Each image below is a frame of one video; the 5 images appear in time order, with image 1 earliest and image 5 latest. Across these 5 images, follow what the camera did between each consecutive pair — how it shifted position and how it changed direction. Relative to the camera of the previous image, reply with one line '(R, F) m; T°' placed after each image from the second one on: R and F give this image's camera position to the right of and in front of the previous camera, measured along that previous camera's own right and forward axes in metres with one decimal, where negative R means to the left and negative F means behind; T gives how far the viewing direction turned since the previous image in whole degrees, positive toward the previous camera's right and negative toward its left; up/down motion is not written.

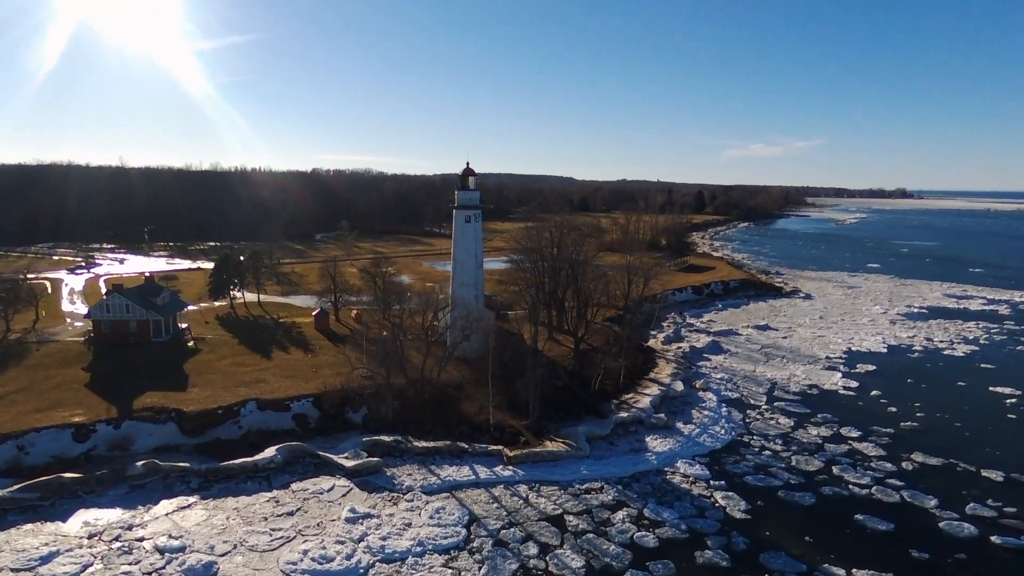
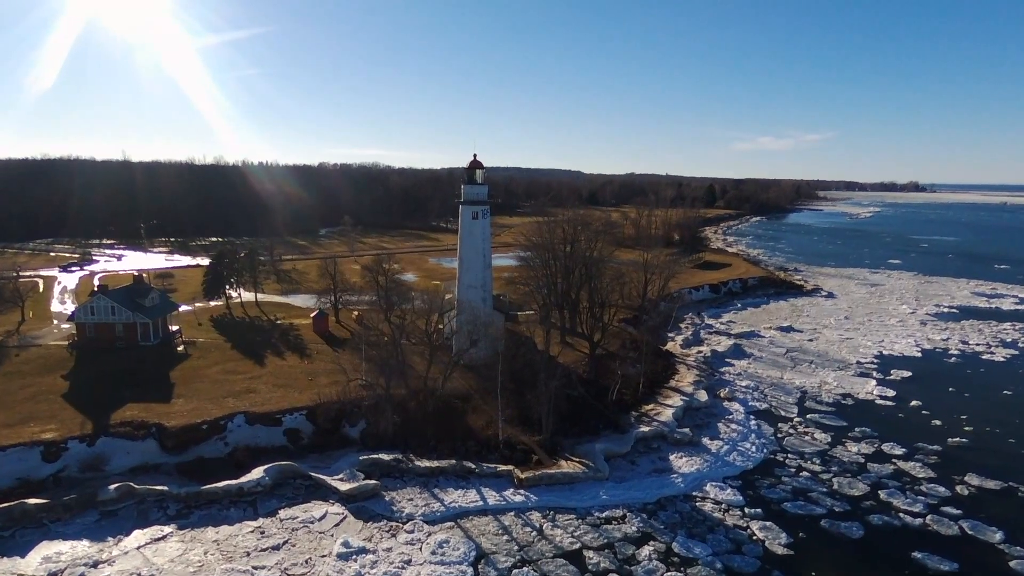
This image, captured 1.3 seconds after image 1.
(-0.1, +2.1) m; -1°
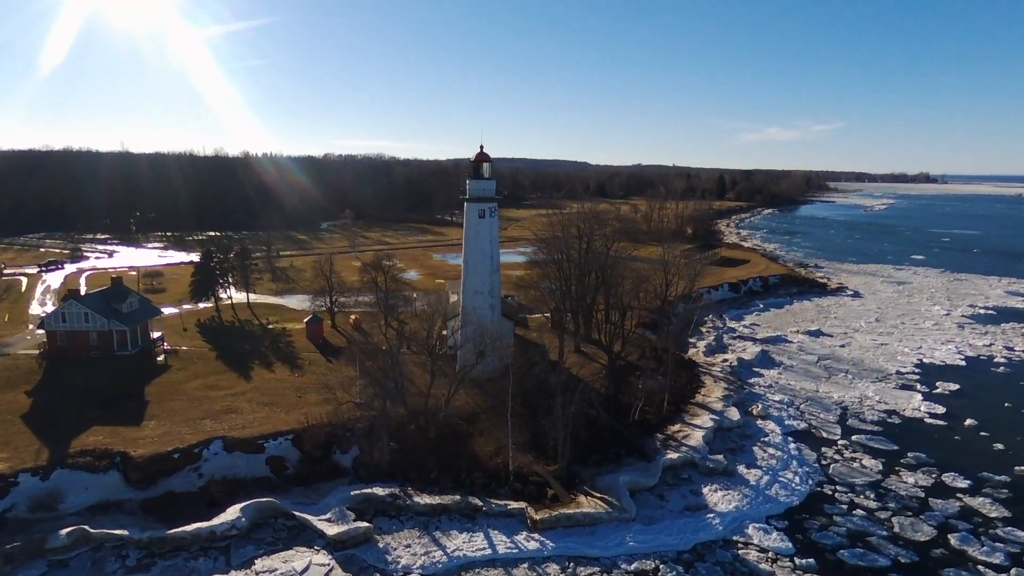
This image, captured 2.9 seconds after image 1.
(-0.2, +2.6) m; -1°
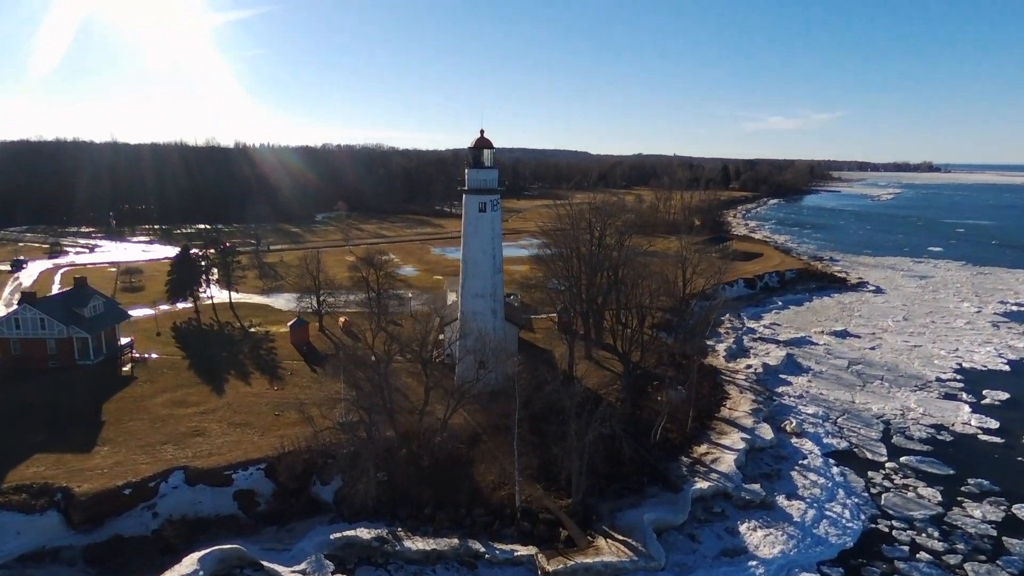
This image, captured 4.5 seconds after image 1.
(-0.2, +2.7) m; 0°
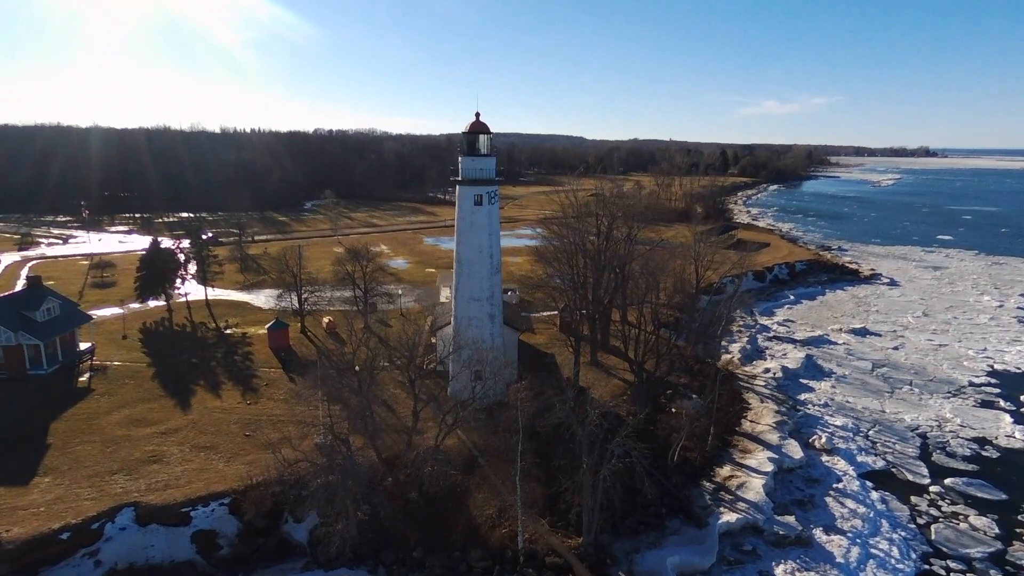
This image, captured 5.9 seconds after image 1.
(-0.1, +2.4) m; 0°
